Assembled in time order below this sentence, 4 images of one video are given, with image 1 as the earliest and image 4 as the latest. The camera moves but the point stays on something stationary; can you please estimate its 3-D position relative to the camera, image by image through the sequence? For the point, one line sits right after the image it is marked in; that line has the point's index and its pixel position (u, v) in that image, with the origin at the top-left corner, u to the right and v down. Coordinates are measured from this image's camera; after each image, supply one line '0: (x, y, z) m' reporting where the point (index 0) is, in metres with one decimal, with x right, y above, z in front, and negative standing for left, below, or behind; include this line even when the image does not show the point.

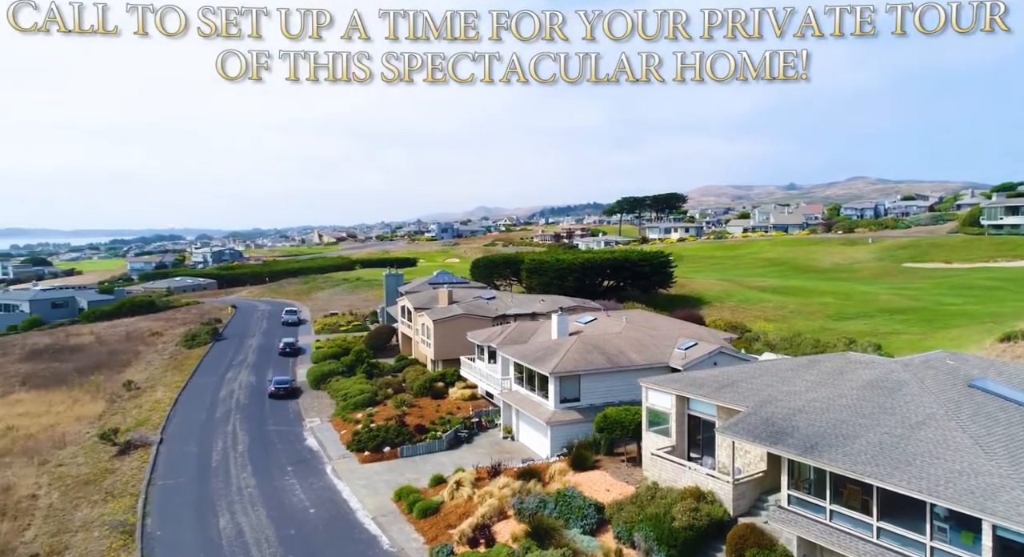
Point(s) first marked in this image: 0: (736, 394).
0: (+5.8, -2.9, +19.8) m
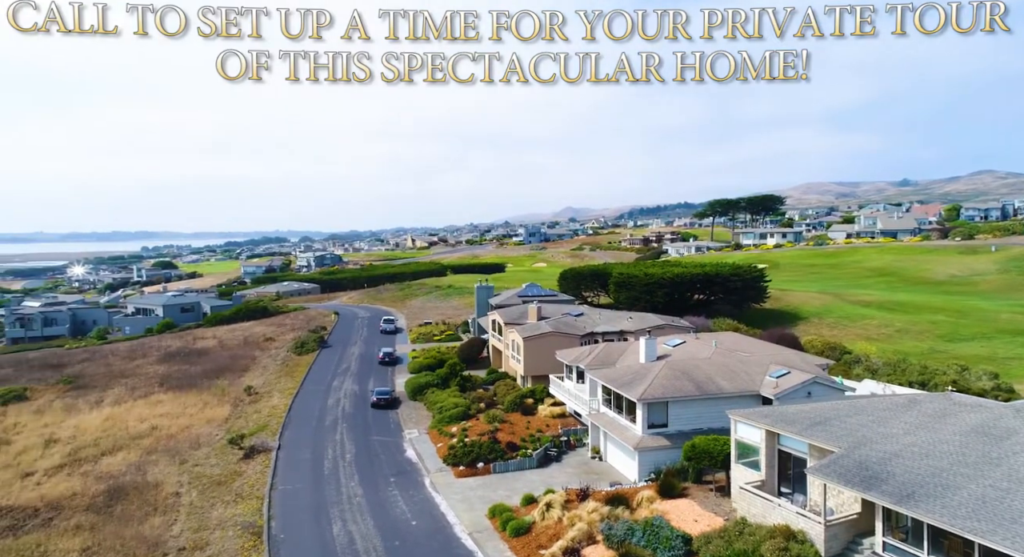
0: (+8.3, -4.0, +19.8) m
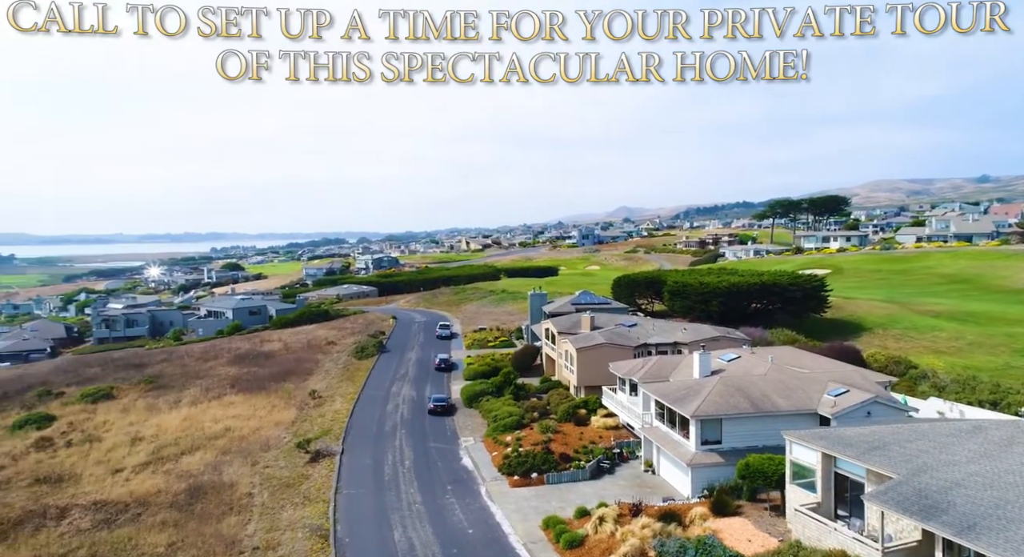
0: (+9.7, -4.7, +19.6) m
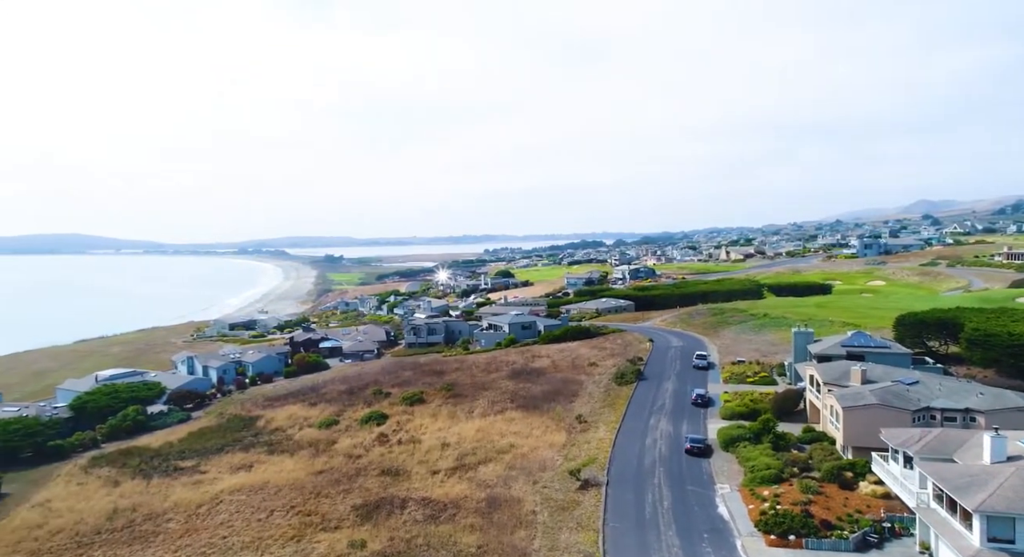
0: (+16.0, -7.4, +16.8) m
